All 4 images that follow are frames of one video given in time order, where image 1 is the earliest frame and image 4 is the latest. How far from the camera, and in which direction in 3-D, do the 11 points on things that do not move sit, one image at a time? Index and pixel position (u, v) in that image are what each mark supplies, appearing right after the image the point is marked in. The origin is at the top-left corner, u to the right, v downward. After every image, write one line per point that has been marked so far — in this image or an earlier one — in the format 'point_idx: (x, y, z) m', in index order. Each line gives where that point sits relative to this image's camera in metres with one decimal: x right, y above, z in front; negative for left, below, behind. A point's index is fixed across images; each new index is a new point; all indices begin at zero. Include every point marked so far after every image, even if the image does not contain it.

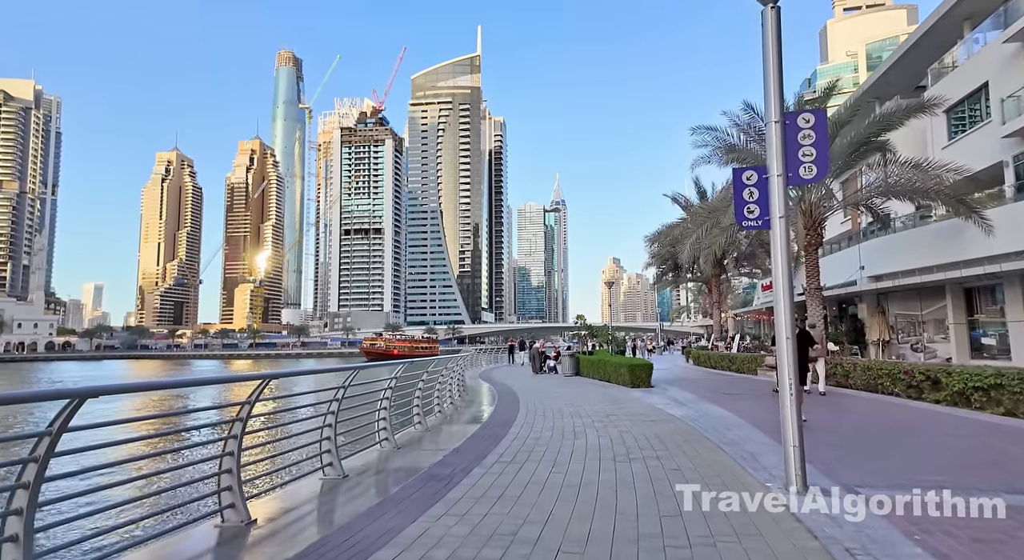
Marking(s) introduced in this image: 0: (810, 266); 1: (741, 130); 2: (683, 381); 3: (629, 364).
0: (+9.3, +0.5, +16.3) m
1: (+7.6, +5.1, +17.5) m
2: (+4.9, -2.9, +15.4) m
3: (+3.0, -2.2, +13.9) m
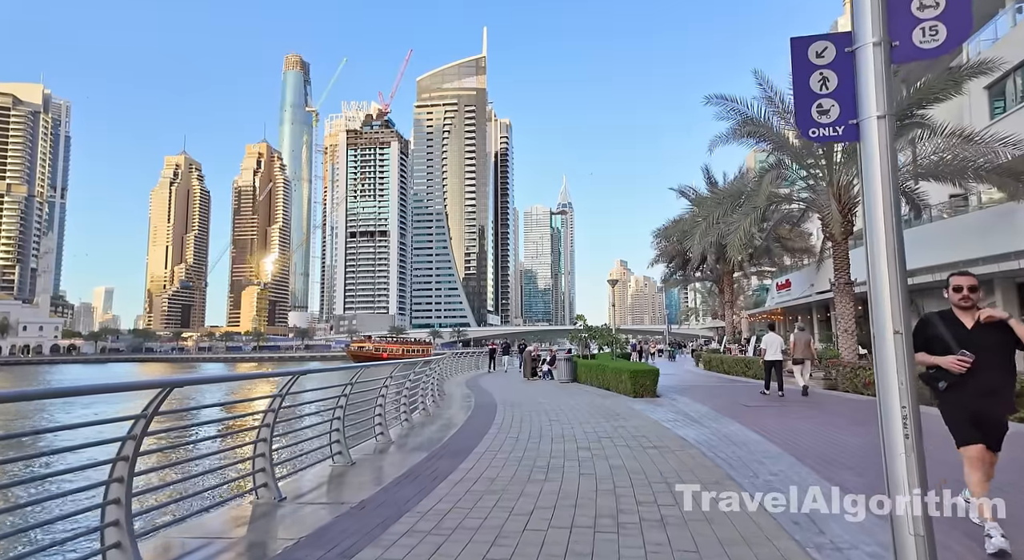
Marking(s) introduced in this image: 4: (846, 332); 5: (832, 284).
0: (+8.9, +0.6, +14.5) m
1: (+7.3, +5.2, +15.6) m
2: (+4.5, -2.8, +13.6) m
3: (+2.7, -2.1, +12.1) m
4: (+8.8, -1.4, +14.0) m
5: (+8.7, -0.1, +14.5) m
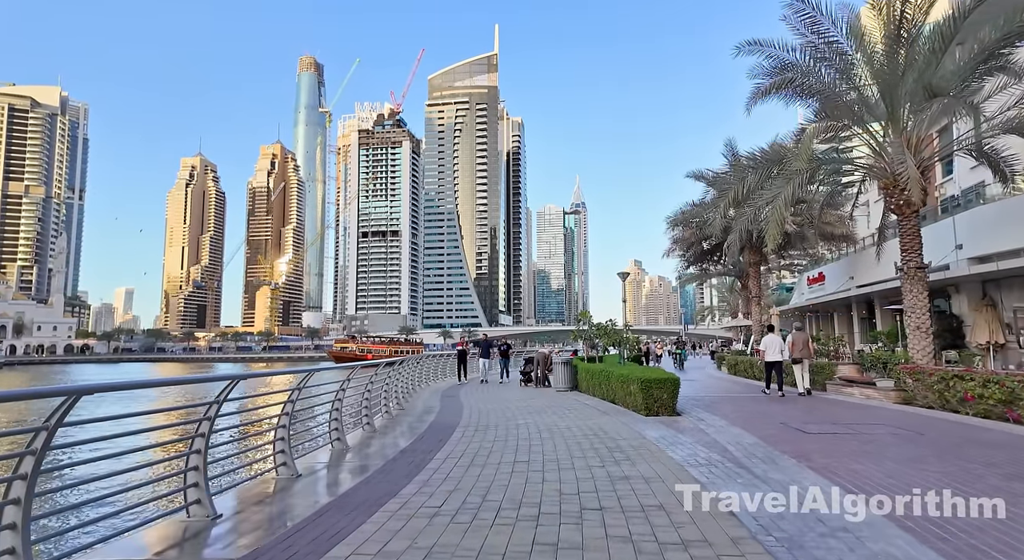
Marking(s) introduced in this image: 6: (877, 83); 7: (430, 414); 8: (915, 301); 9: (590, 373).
0: (+8.6, +0.9, +11.6) m
1: (+6.9, +5.5, +12.8) m
2: (+4.2, -2.5, +10.9) m
3: (+2.3, -1.7, +9.4) m
4: (+8.4, -1.1, +11.1) m
5: (+8.4, +0.2, +11.6) m
6: (+8.5, +4.6, +12.3) m
7: (-1.6, -2.6, +10.5) m
8: (+8.4, -0.4, +11.3) m
9: (+2.1, -2.4, +14.0) m
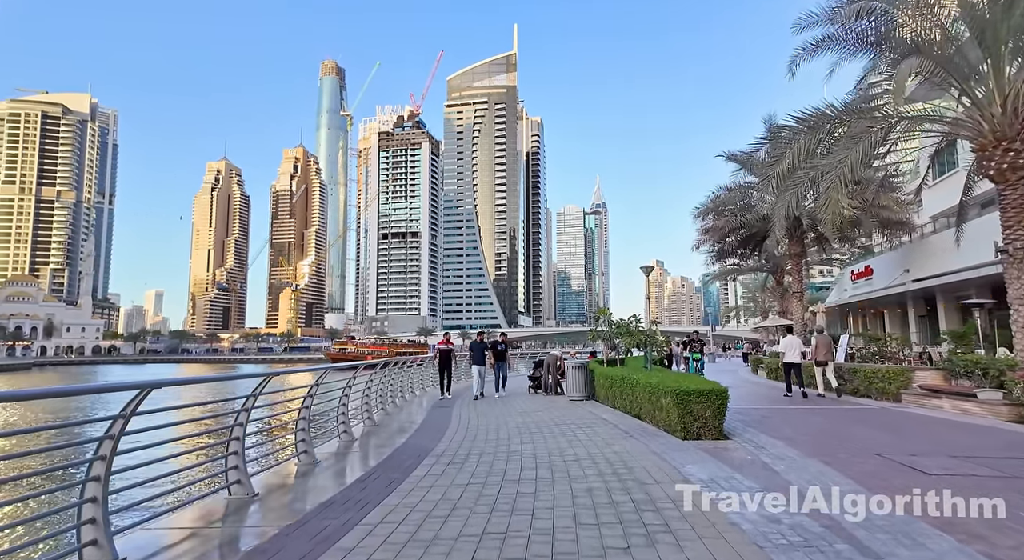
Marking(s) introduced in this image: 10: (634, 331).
0: (+8.6, +1.2, +9.3) m
1: (+7.0, +5.8, +10.6) m
2: (+4.2, -2.2, +8.8) m
3: (+2.3, -1.5, +7.4) m
4: (+8.4, -0.8, +8.9) m
5: (+8.4, +0.5, +9.4) m
6: (+8.5, +4.8, +10.0) m
7: (-1.6, -2.4, +8.6) m
8: (+8.4, -0.2, +9.1) m
9: (+2.3, -2.2, +12.0) m
10: (+4.4, -1.8, +18.9) m
